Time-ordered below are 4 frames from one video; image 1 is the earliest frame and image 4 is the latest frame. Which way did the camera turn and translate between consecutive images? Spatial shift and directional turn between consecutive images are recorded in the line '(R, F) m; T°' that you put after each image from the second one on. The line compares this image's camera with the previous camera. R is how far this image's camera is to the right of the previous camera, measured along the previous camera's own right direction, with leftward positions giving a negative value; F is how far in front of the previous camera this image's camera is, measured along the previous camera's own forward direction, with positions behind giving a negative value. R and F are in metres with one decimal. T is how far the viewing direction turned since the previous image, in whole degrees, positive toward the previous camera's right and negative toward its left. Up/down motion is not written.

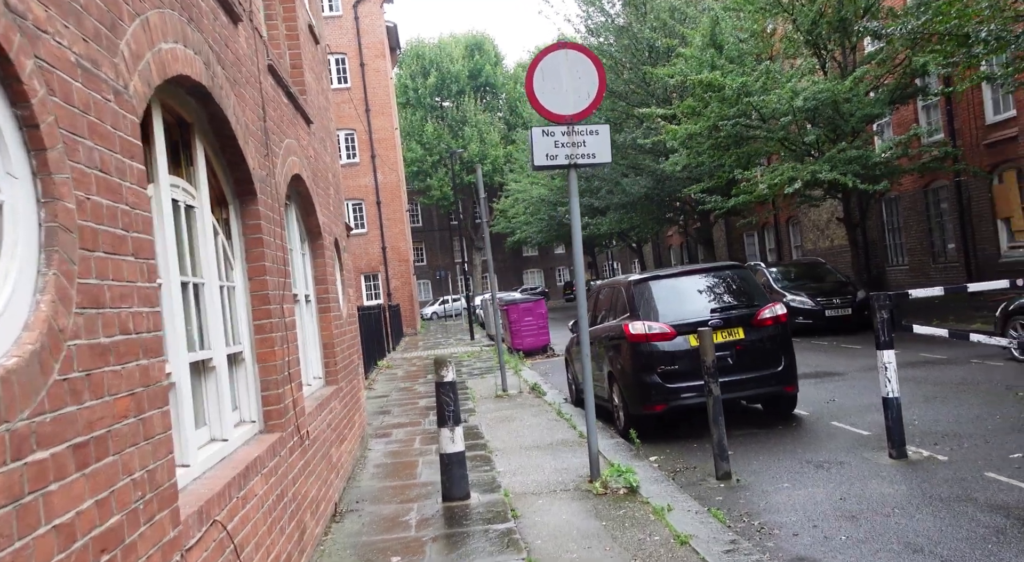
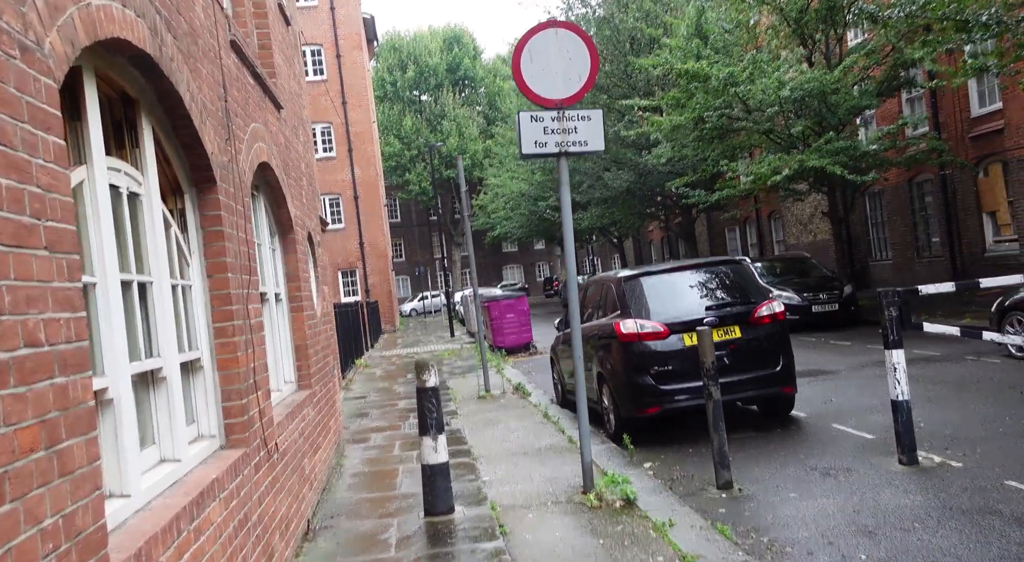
(-0.1, +0.4) m; +1°
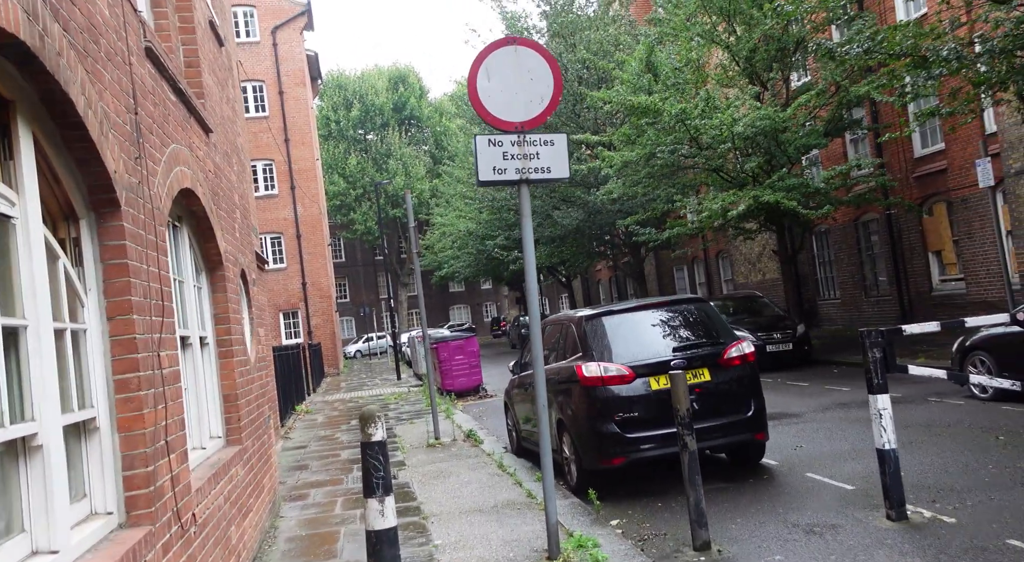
(-0.1, +0.5) m; +4°
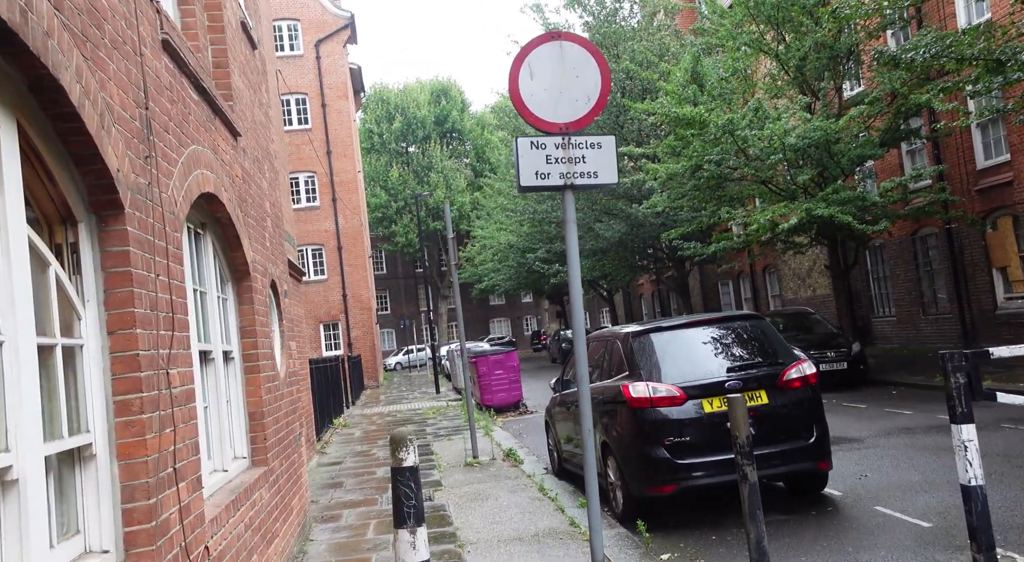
(0.0, +0.4) m; -3°
